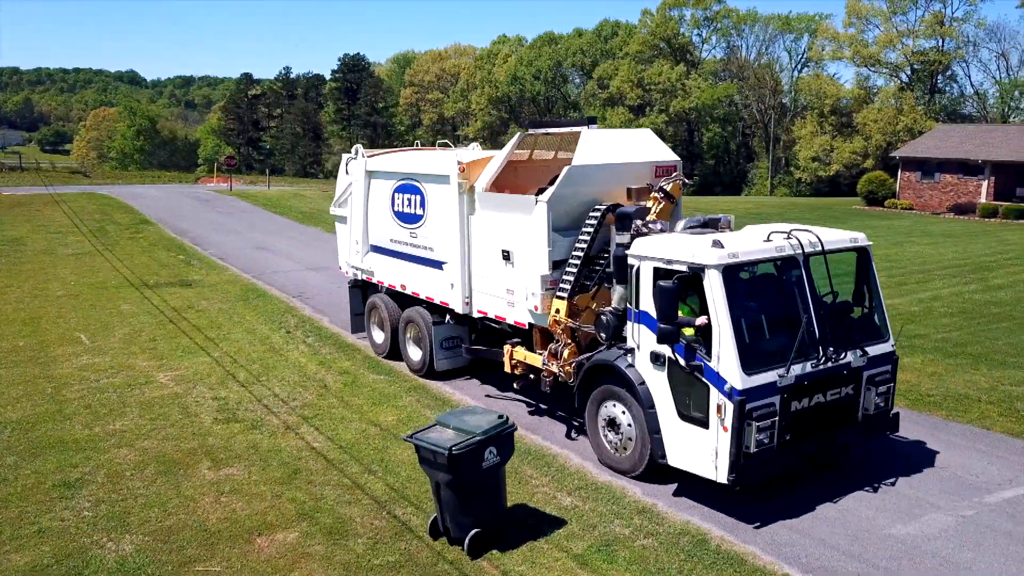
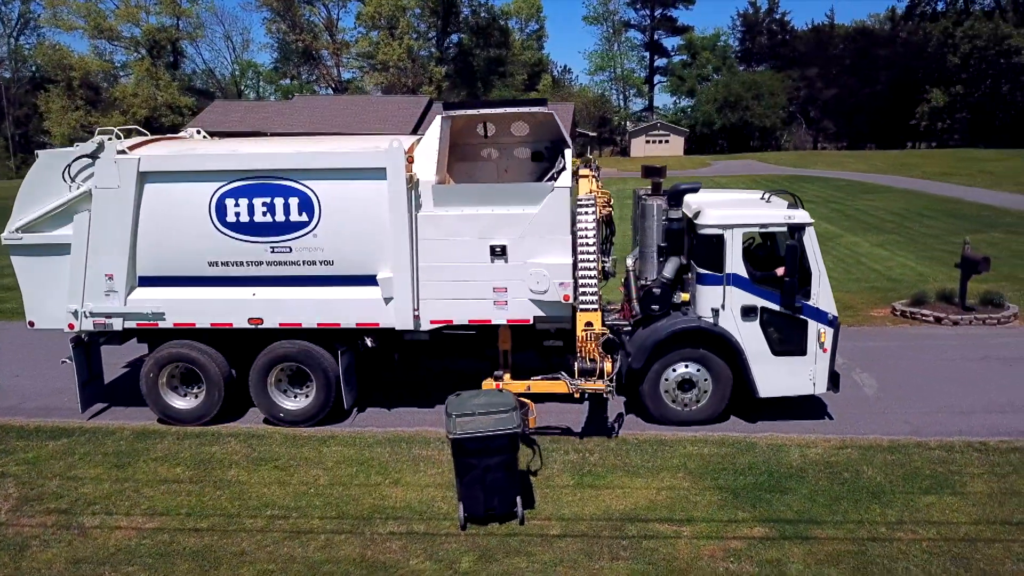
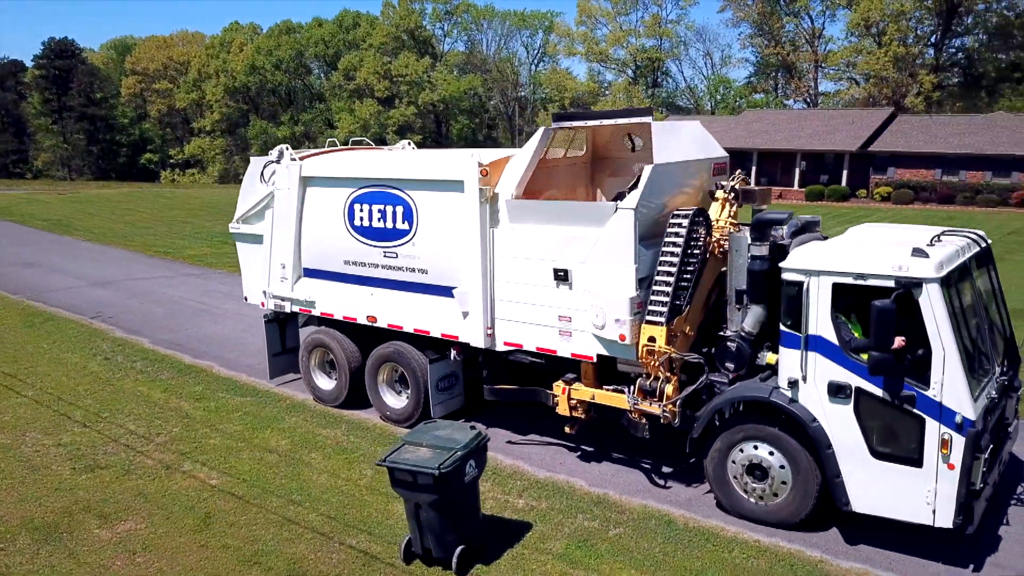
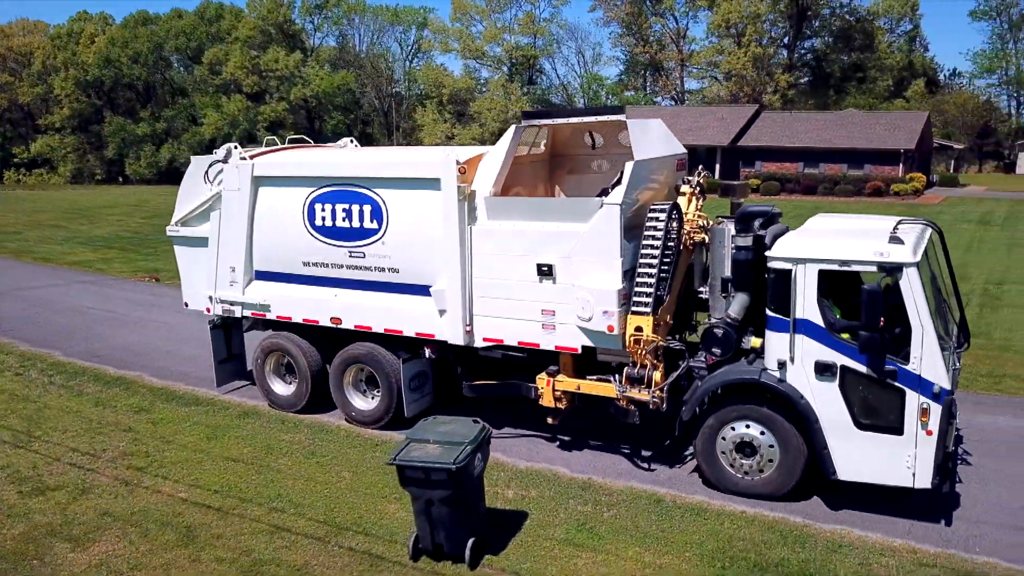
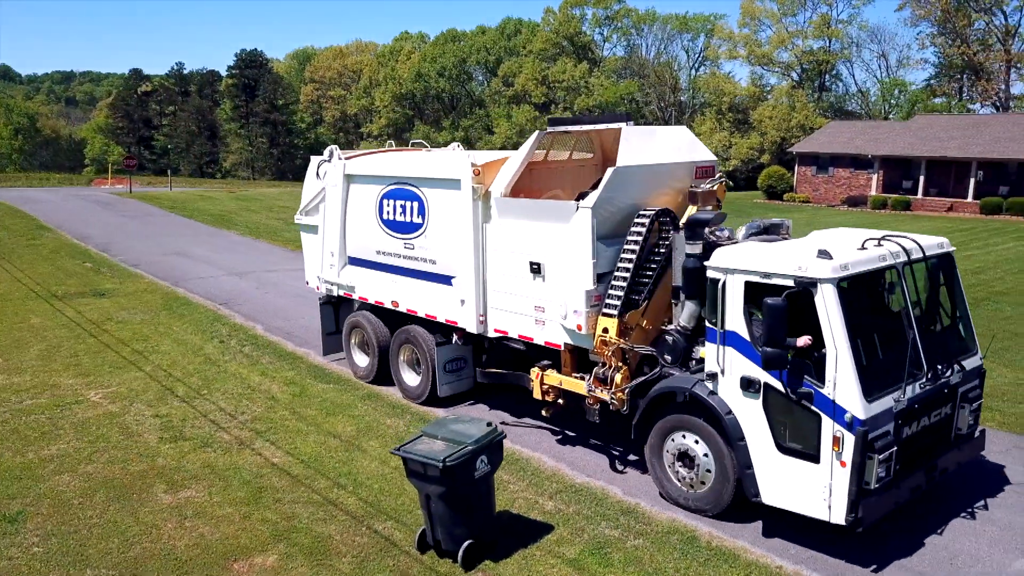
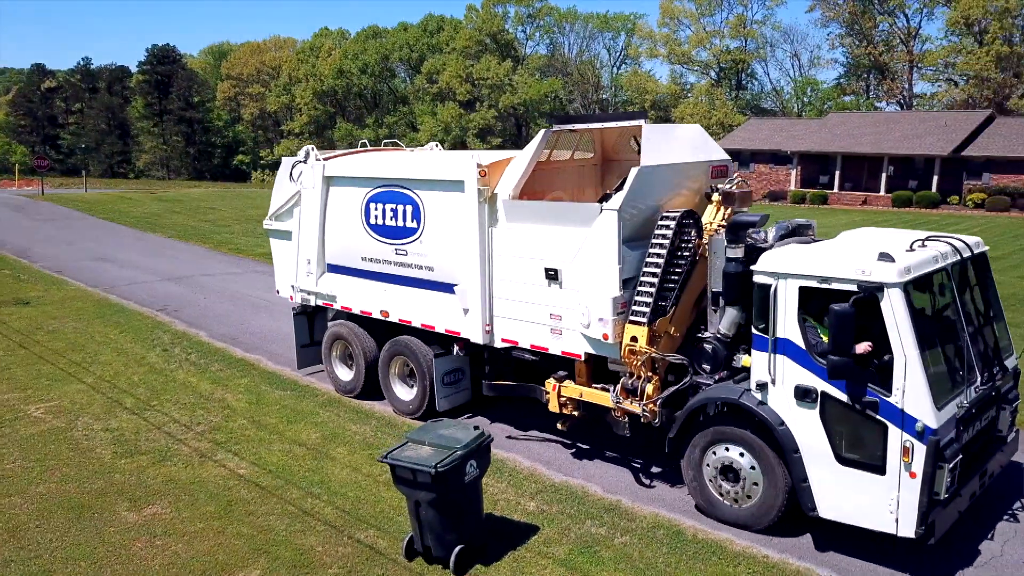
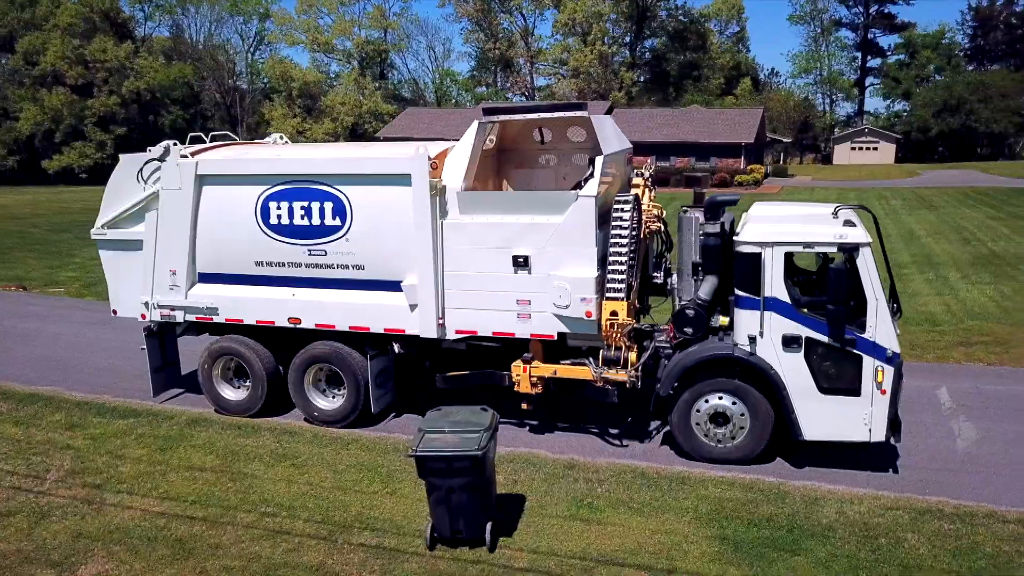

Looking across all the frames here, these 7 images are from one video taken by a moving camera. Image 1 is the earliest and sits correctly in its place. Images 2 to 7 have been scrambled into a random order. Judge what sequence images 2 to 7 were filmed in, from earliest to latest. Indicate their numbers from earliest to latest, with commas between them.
5, 6, 3, 4, 7, 2
